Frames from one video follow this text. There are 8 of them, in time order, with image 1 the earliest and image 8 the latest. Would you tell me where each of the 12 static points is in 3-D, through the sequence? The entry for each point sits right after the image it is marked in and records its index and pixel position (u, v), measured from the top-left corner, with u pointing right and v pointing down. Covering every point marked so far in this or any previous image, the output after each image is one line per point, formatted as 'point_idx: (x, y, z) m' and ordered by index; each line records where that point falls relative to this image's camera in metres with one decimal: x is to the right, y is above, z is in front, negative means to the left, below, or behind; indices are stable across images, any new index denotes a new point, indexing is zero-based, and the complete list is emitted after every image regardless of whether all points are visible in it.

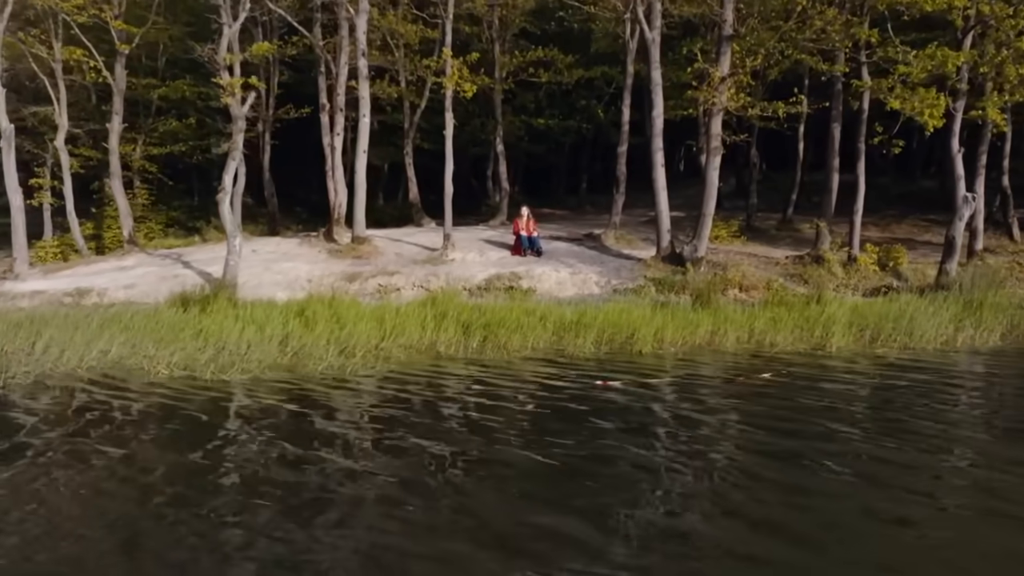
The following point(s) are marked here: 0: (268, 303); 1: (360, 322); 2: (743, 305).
0: (-5.5, -0.4, +17.8) m
1: (-3.1, -0.7, +15.6) m
2: (+5.4, -0.4, +18.2) m
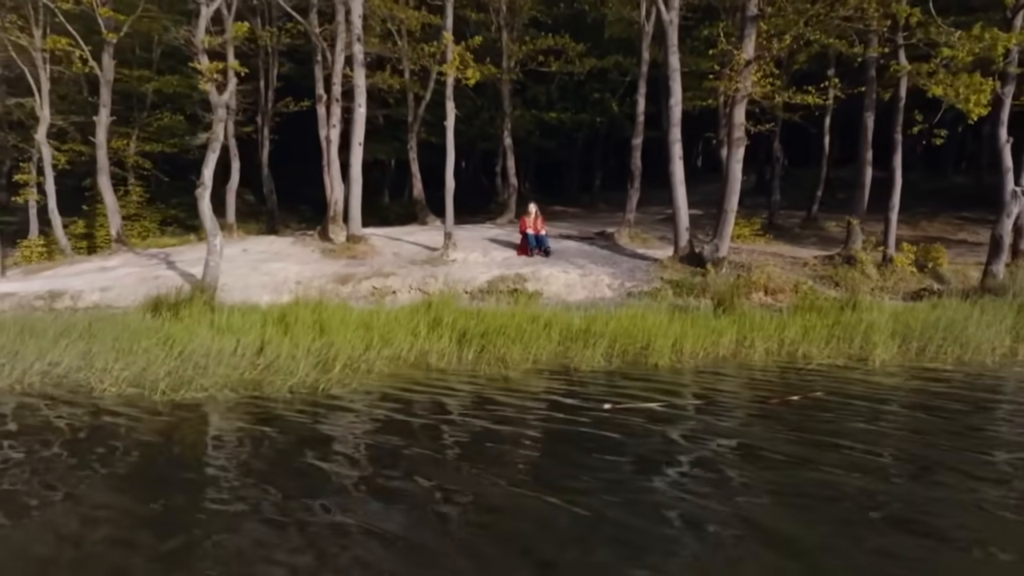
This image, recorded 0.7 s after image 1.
0: (-5.5, -0.4, +16.3) m
1: (-3.1, -0.8, +14.1) m
2: (+5.5, -0.5, +16.5) m
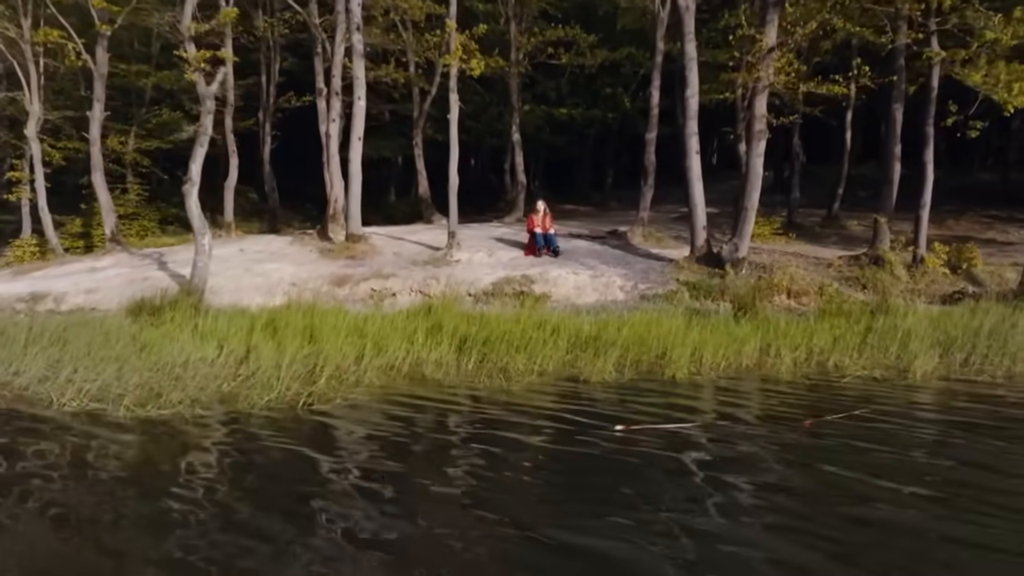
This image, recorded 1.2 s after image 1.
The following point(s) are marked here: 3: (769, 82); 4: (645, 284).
0: (-5.4, -0.5, +15.3) m
1: (-3.0, -0.8, +13.1) m
2: (+5.6, -0.6, +15.3) m
3: (+6.0, +4.8, +18.0) m
4: (+3.1, +0.1, +18.1) m
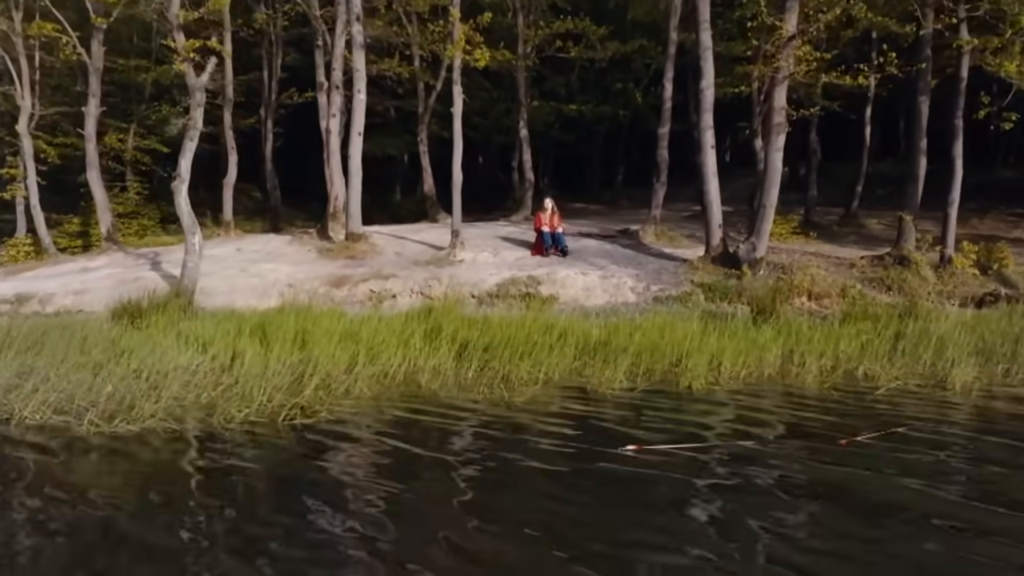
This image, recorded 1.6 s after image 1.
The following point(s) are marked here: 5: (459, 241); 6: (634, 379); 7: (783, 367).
0: (-5.3, -0.5, +14.5) m
1: (-2.9, -0.8, +12.3) m
2: (+5.7, -0.6, +14.4) m
3: (+6.1, +4.8, +17.1) m
4: (+3.2, +0.1, +17.2) m
5: (-1.3, +1.2, +19.2) m
6: (+1.7, -1.3, +11.1) m
7: (+4.0, -1.2, +11.4) m
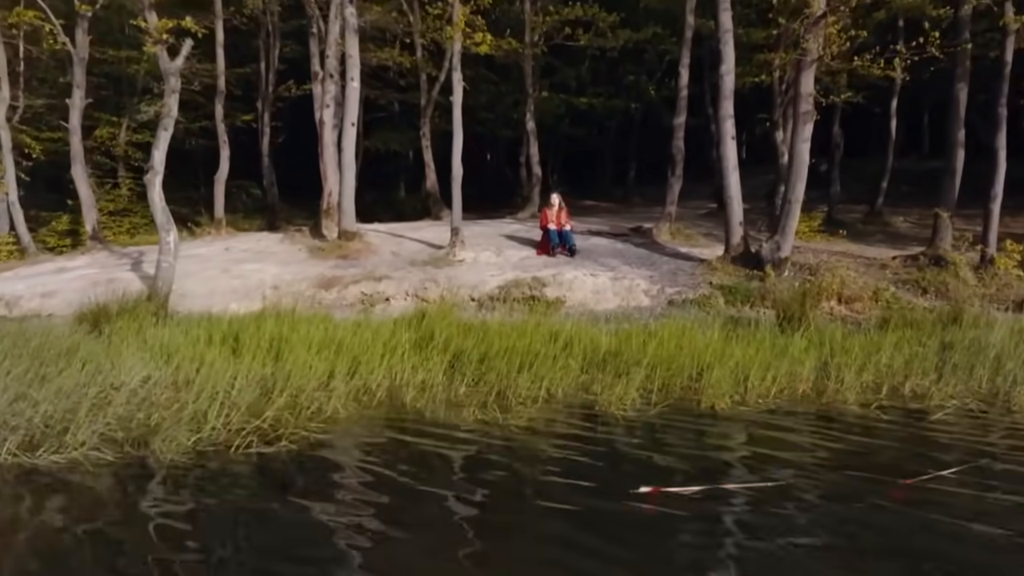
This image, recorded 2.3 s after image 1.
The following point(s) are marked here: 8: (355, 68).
0: (-5.3, -0.5, +13.3) m
1: (-2.9, -0.9, +11.0) m
2: (+5.7, -0.7, +13.0) m
3: (+6.2, +4.7, +15.7) m
4: (+3.3, 0.0, +15.9) m
5: (-1.2, +1.1, +17.9) m
6: (+1.7, -1.4, +9.7) m
7: (+4.0, -1.2, +10.0) m
8: (-3.7, +5.2, +18.5) m
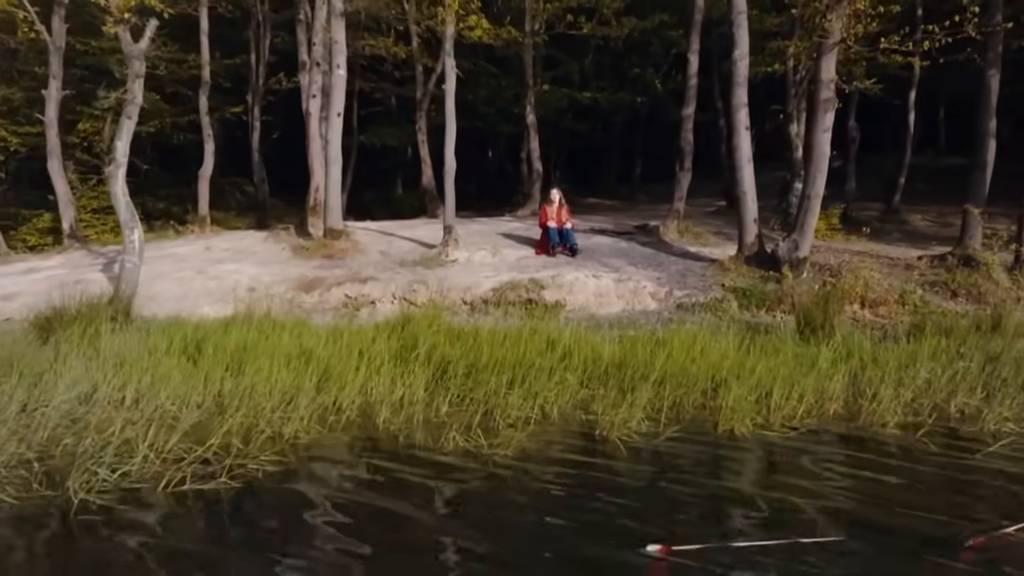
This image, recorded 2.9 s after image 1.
0: (-5.4, -0.6, +12.2) m
1: (-3.0, -0.9, +9.8) m
2: (+5.6, -0.7, +11.8) m
3: (+6.1, +4.7, +14.5) m
4: (+3.2, 0.0, +14.6) m
5: (-1.3, +1.1, +16.7) m
6: (+1.6, -1.4, +8.5) m
7: (+3.9, -1.3, +8.8) m
8: (-3.8, +5.2, +17.3) m
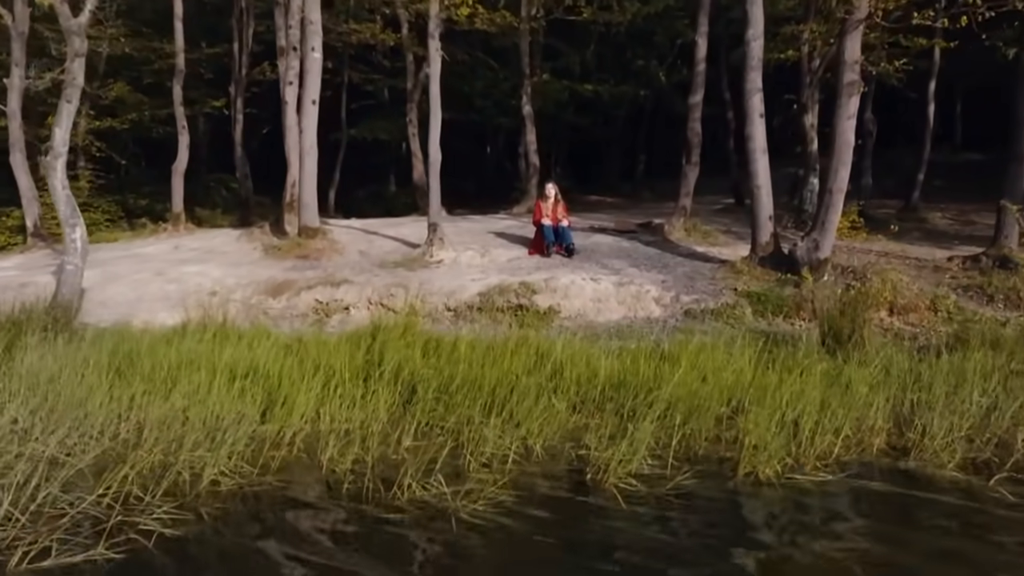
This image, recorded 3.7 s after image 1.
0: (-5.6, -0.7, +10.7) m
1: (-3.3, -1.0, +8.4) m
2: (+5.4, -0.8, +10.3) m
3: (+5.9, +4.6, +13.0) m
4: (+3.0, -0.1, +13.2) m
5: (-1.5, +1.0, +15.3) m
6: (+1.4, -1.5, +7.1) m
7: (+3.6, -1.4, +7.4) m
8: (-4.0, +5.1, +15.9) m
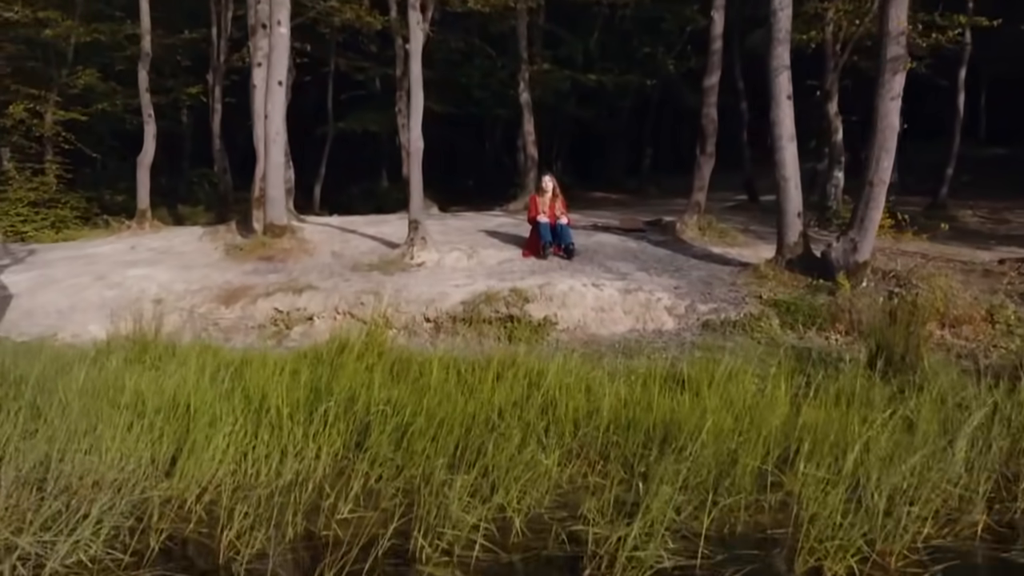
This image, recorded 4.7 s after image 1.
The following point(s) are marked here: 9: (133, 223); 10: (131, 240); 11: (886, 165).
0: (-5.7, -0.8, +9.0) m
1: (-3.4, -1.1, +6.6) m
2: (+5.2, -0.9, +8.5) m
3: (+5.8, +4.5, +11.2) m
4: (+2.9, -0.2, +11.4) m
5: (-1.6, +0.9, +13.5) m
6: (+1.2, -1.6, +5.3) m
7: (+3.4, -1.5, +5.6) m
8: (-4.1, +5.0, +14.1) m
9: (-9.7, +1.7, +19.8) m
10: (-7.9, +1.0, +16.1) m
11: (+5.6, +1.8, +11.7) m
